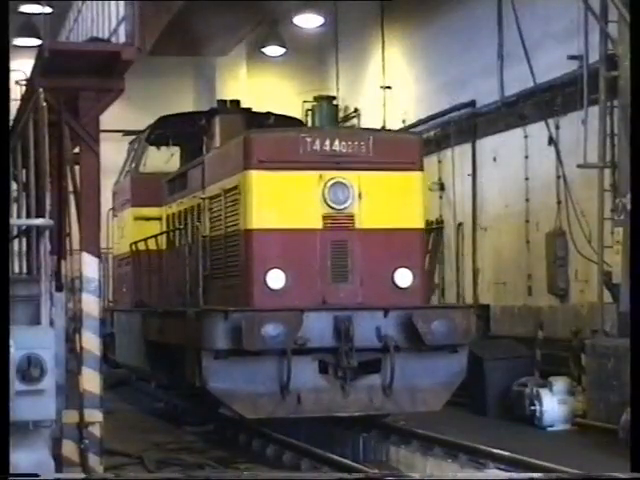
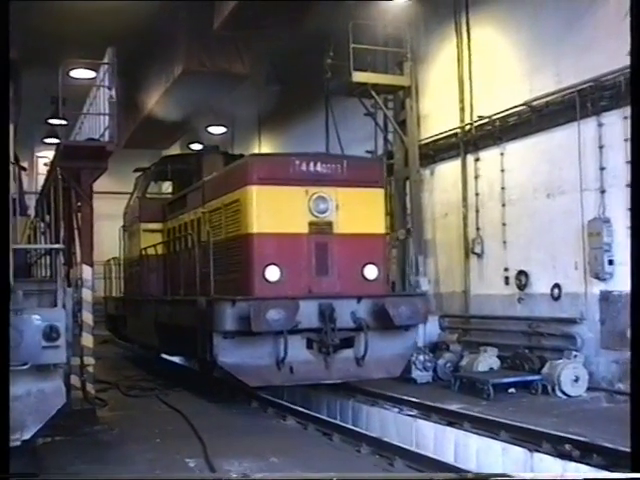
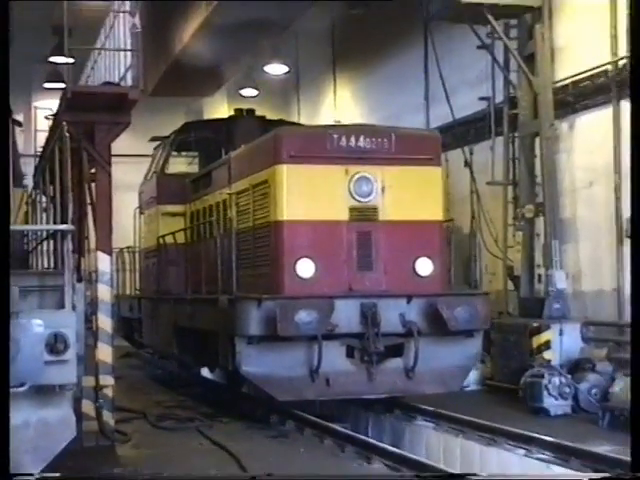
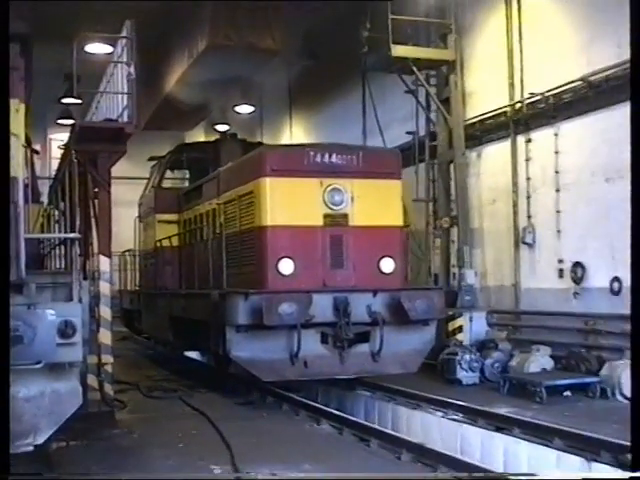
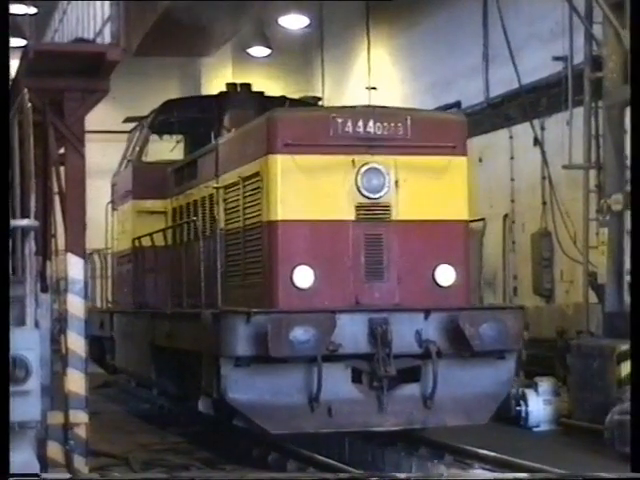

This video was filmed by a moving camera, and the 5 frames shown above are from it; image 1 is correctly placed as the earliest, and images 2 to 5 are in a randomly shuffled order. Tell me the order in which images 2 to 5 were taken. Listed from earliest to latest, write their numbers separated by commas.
5, 3, 4, 2
